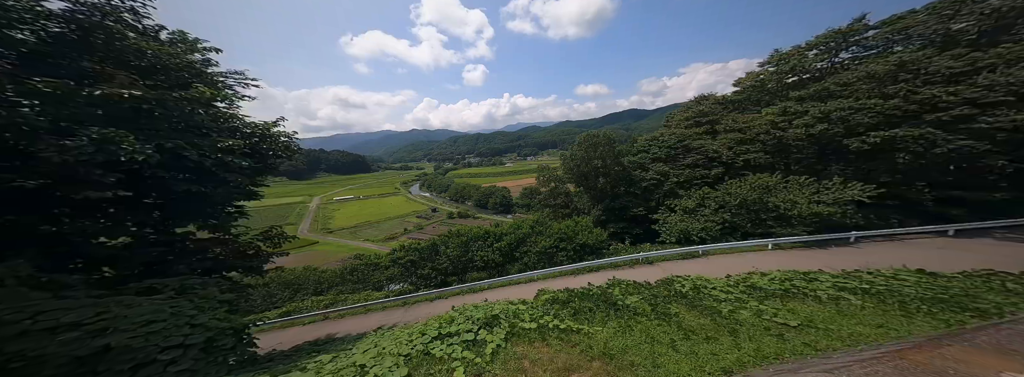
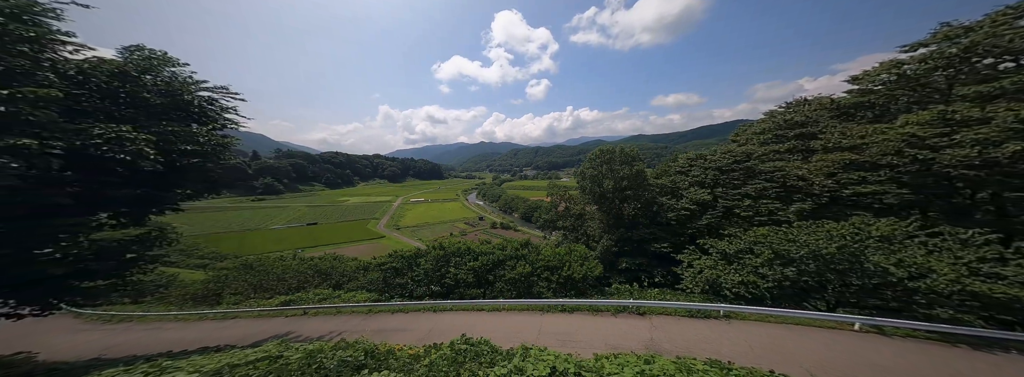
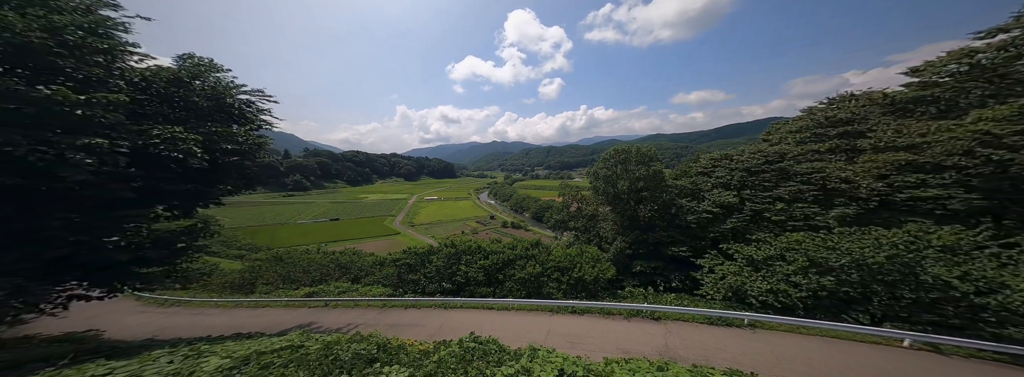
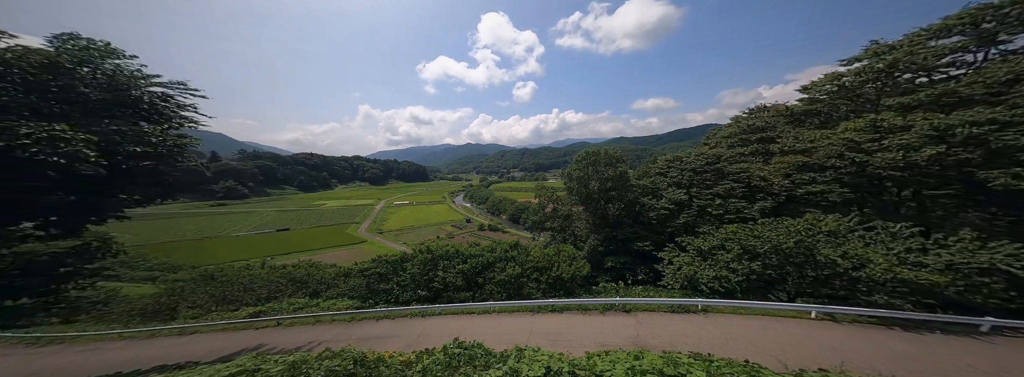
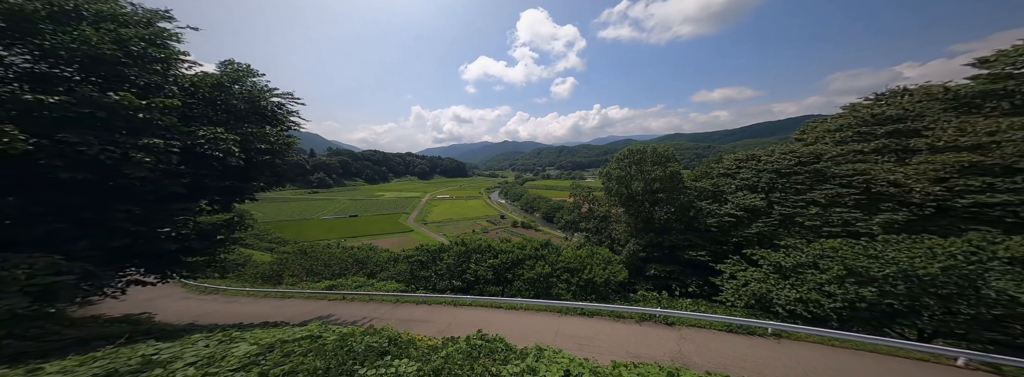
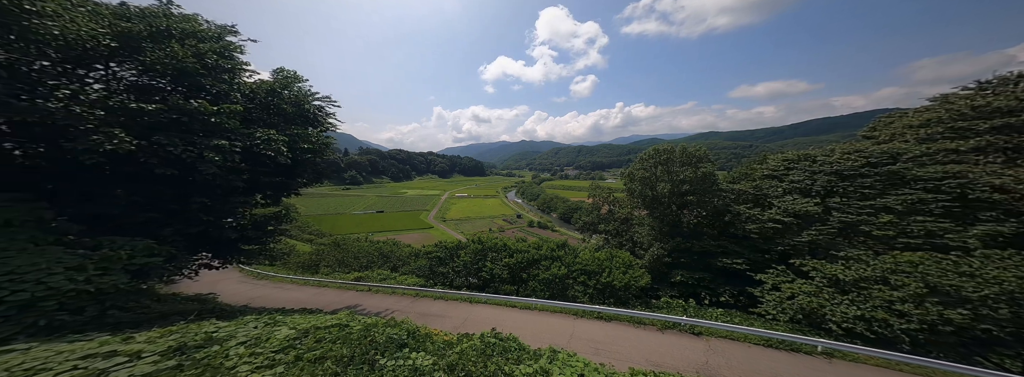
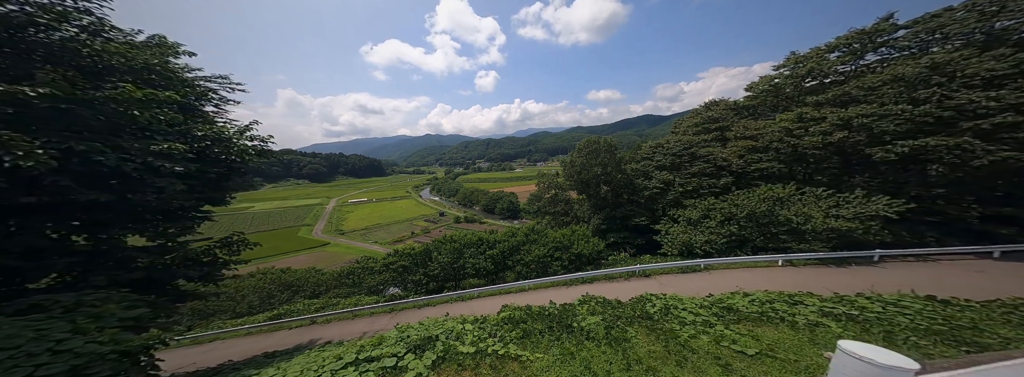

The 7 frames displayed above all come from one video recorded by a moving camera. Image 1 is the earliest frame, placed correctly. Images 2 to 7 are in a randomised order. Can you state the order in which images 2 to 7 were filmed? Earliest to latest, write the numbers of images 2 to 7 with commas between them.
7, 4, 2, 3, 5, 6
